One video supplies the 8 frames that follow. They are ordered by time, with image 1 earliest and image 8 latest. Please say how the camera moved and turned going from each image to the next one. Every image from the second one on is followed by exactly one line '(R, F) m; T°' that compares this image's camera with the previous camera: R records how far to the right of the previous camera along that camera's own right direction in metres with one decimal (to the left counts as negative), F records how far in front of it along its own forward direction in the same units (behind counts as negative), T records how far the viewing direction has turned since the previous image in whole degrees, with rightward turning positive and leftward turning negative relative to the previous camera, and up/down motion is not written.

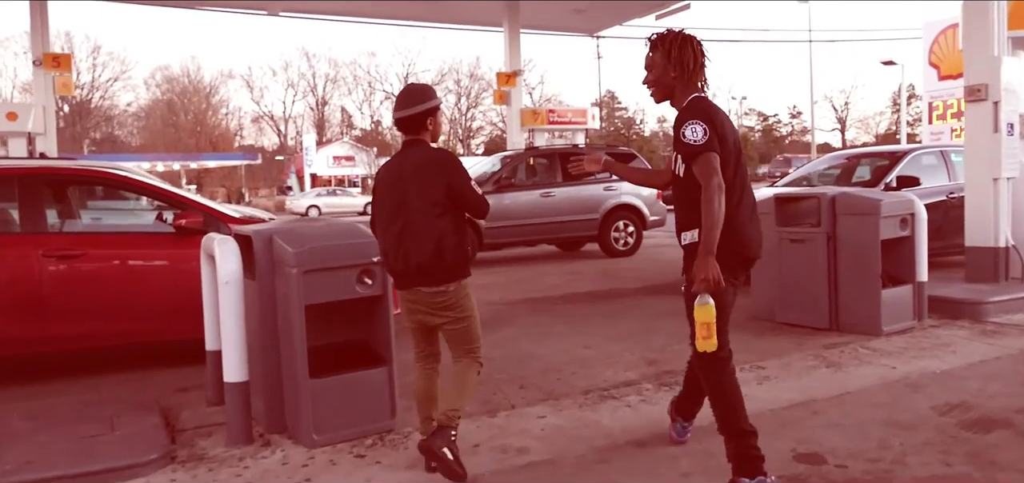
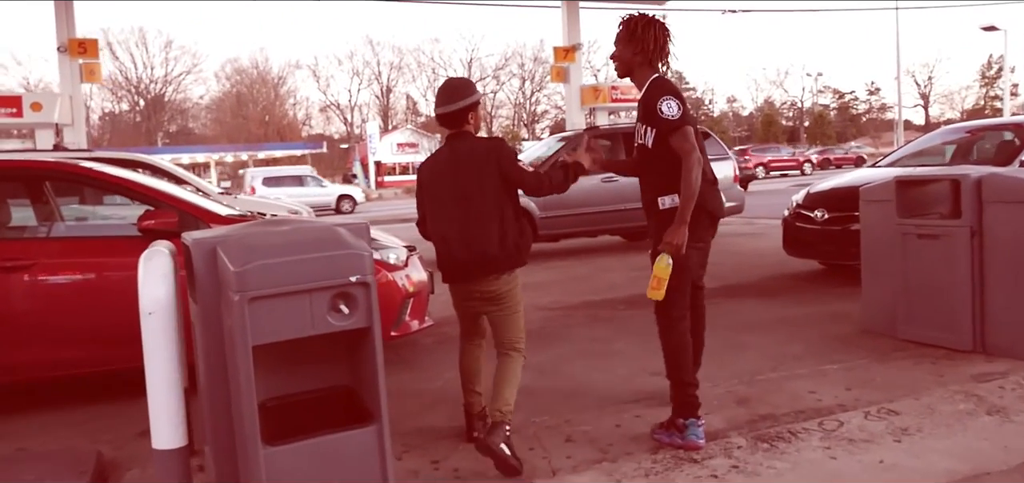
(+0.1, +1.4) m; -5°
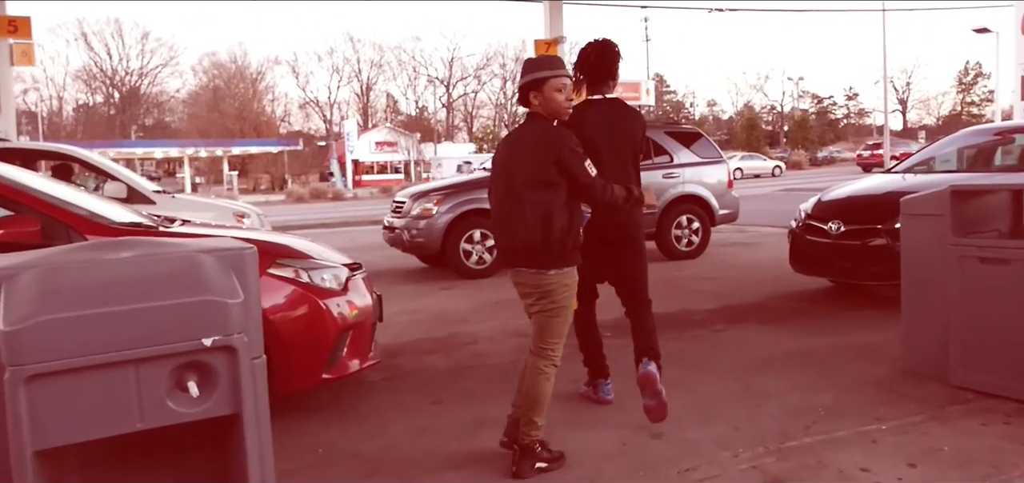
(+0.1, +1.2) m; +1°
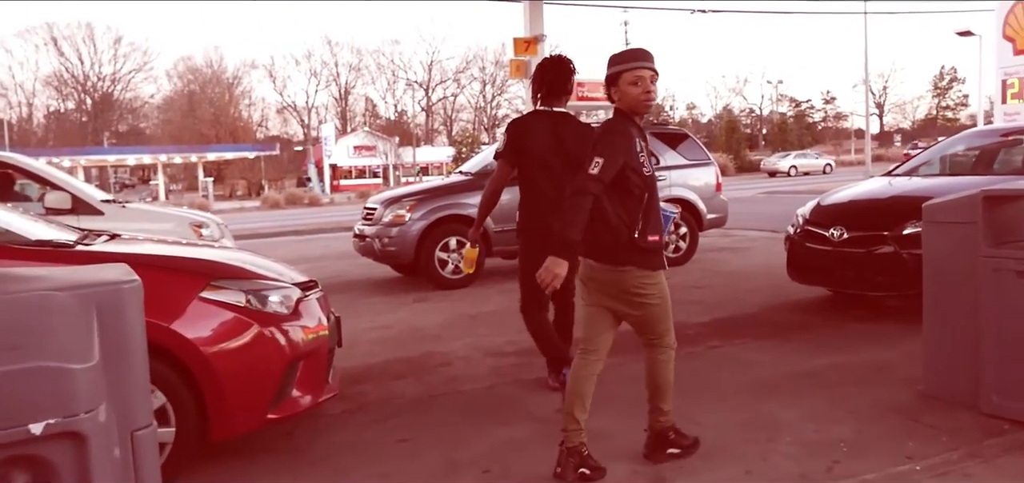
(0.0, +0.6) m; +1°
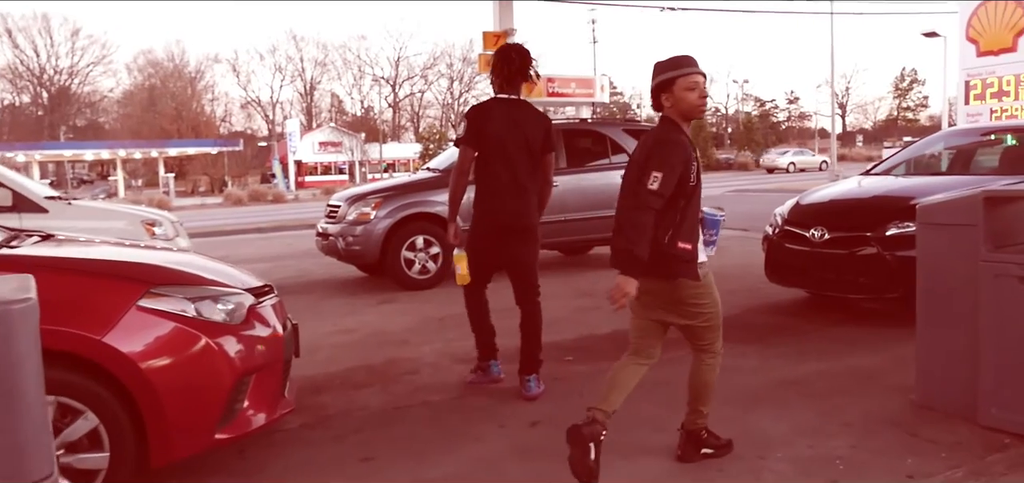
(0.0, +0.3) m; +2°
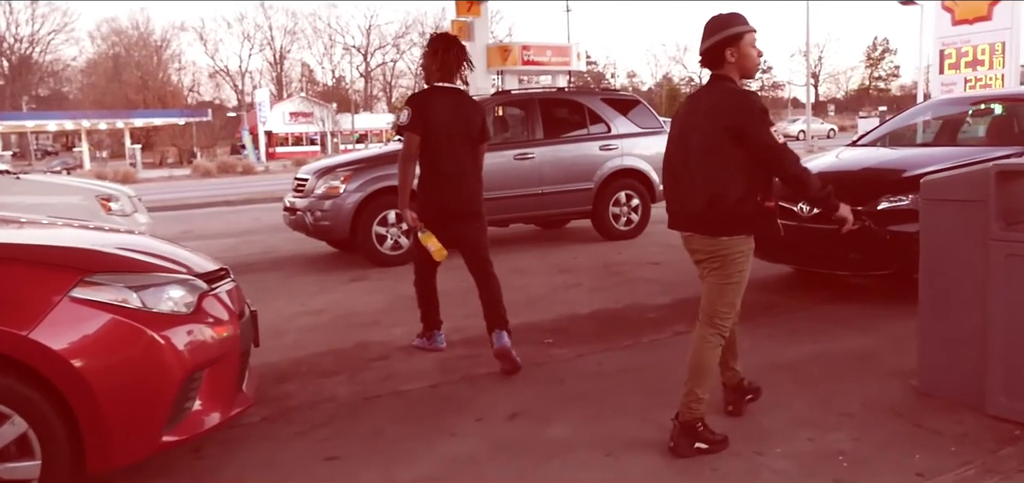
(0.0, +0.3) m; +2°
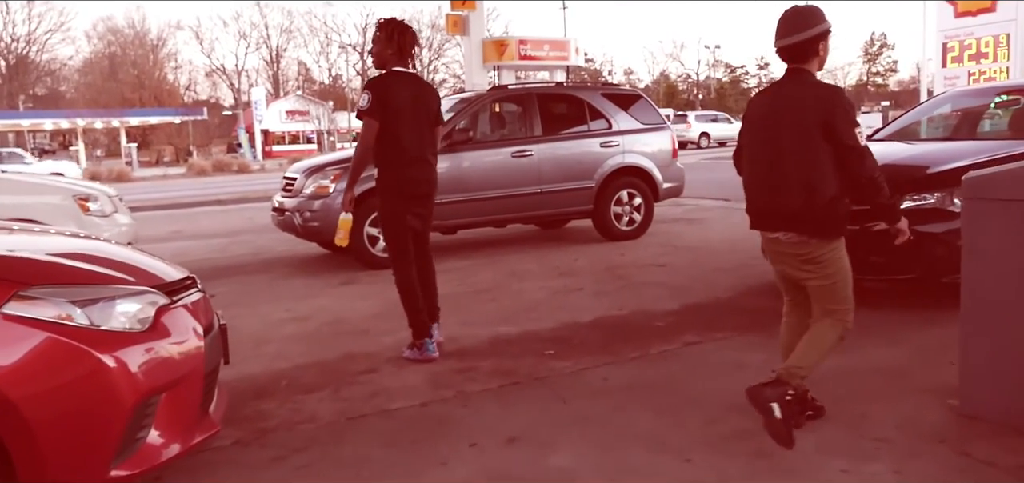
(0.0, +0.4) m; 0°
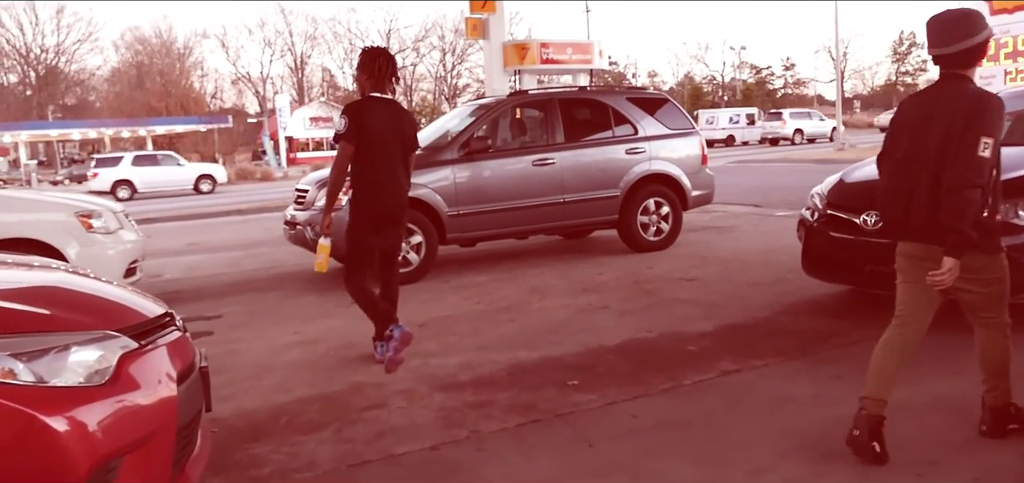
(0.0, +0.4) m; -2°
